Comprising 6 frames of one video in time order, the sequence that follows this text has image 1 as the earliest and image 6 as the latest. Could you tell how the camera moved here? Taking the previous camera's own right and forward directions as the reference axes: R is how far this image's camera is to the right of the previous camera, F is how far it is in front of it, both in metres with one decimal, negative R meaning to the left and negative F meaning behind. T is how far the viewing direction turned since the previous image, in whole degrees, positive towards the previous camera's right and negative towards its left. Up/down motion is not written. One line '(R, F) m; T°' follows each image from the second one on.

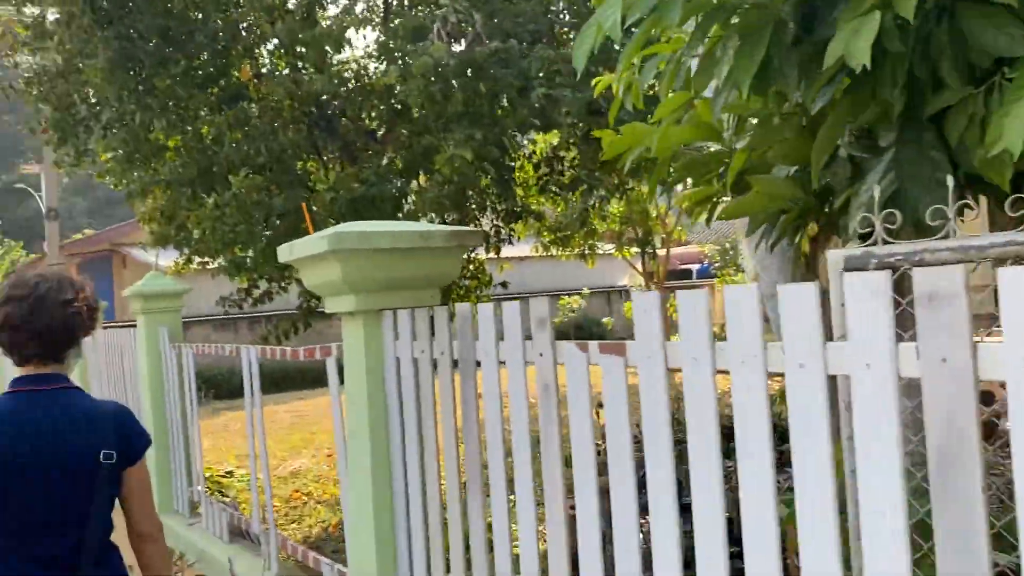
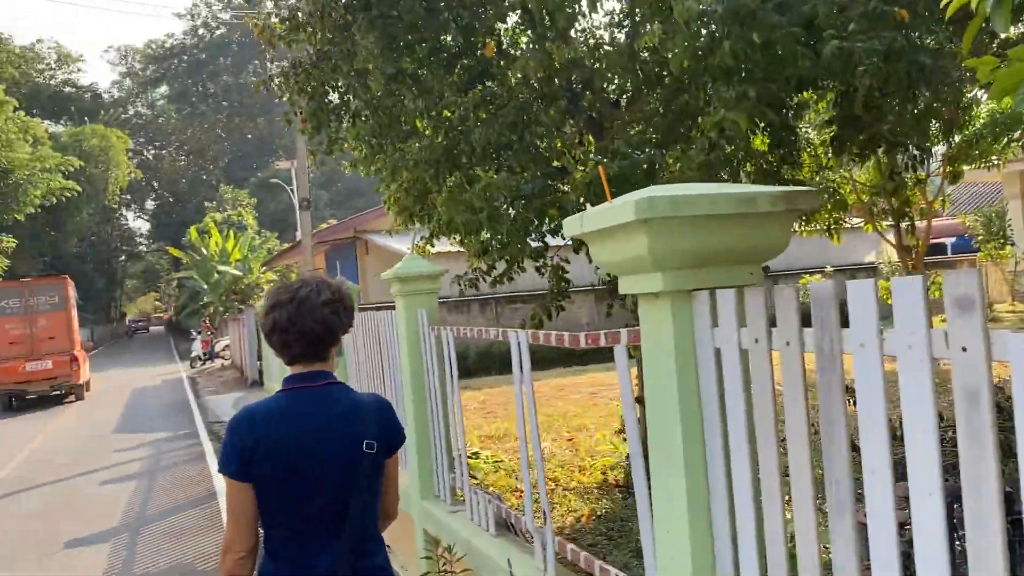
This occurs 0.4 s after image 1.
(-0.3, +0.3) m; -14°
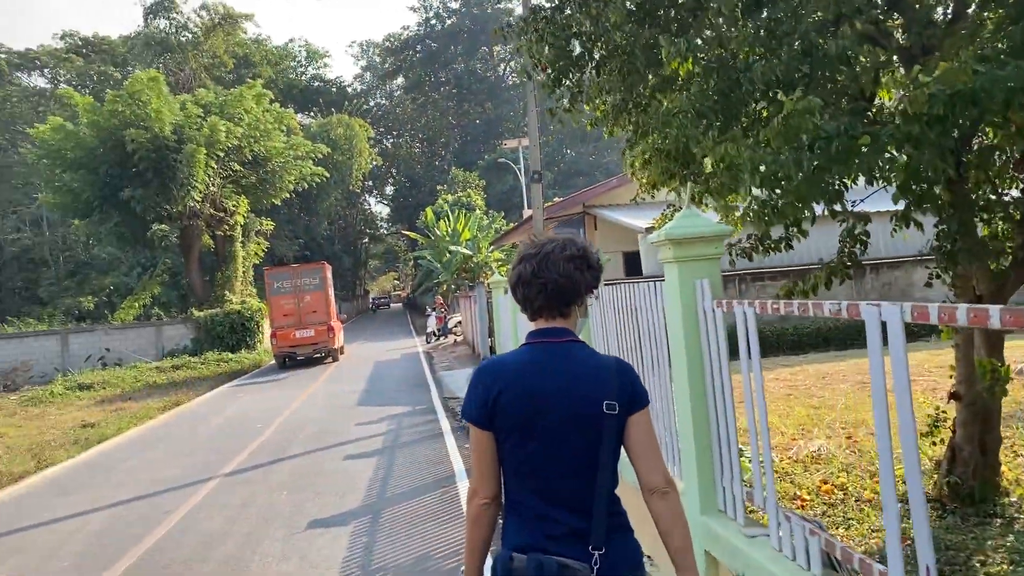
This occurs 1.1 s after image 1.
(-0.3, +0.8) m; -15°
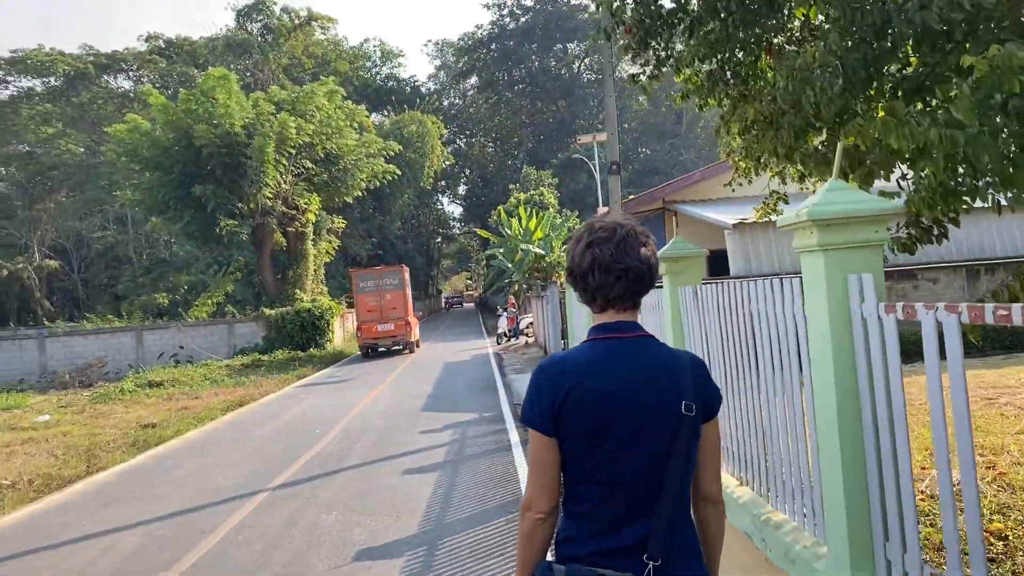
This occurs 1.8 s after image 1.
(0.0, +0.9) m; -5°
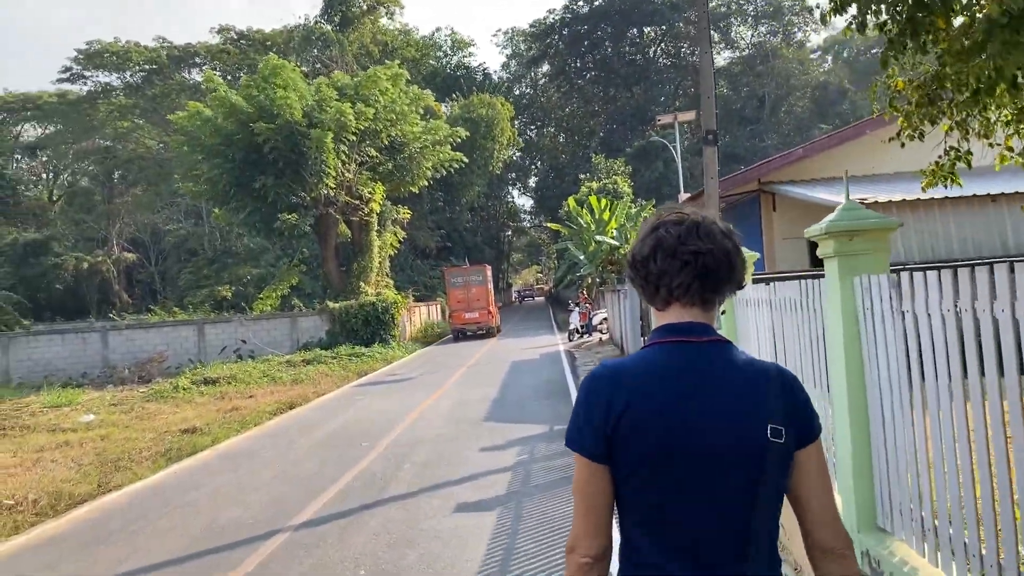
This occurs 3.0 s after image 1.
(-0.1, +1.7) m; -5°
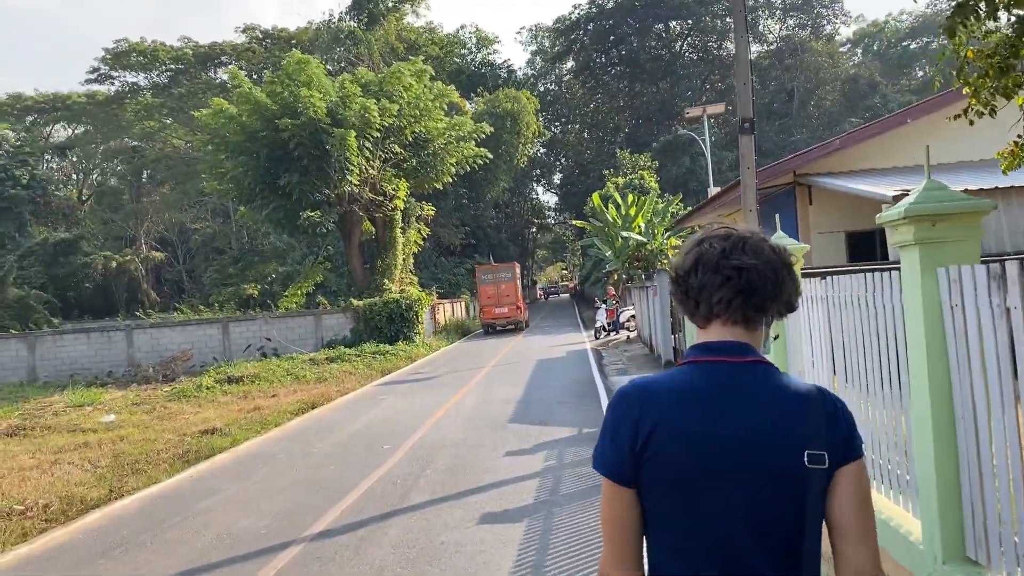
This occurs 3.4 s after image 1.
(0.0, +0.4) m; -2°
